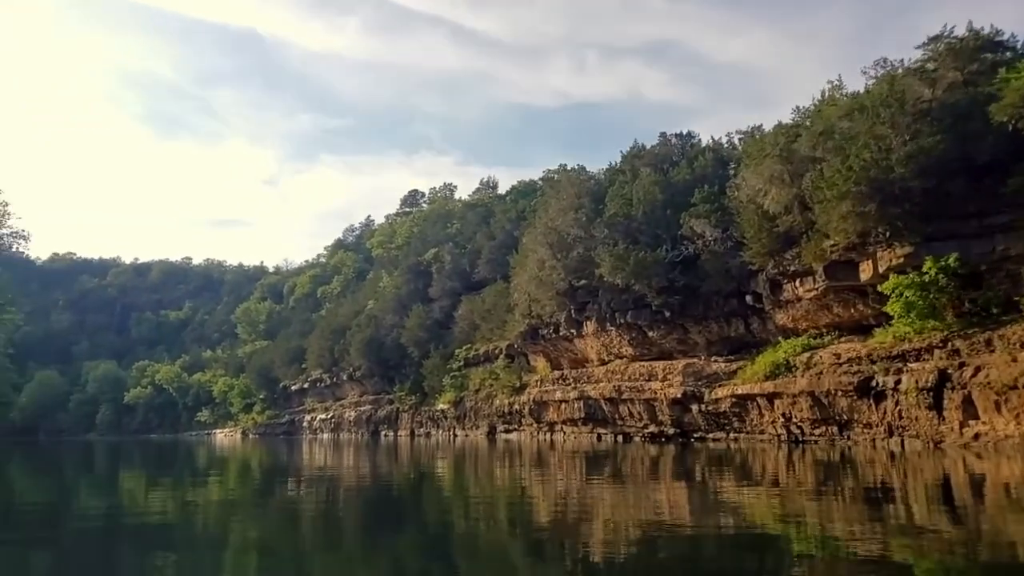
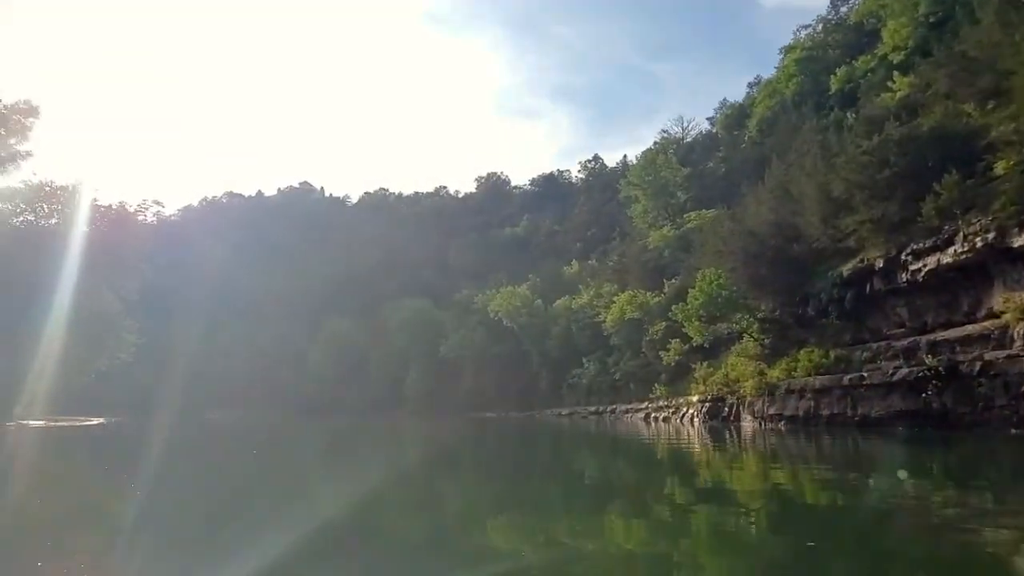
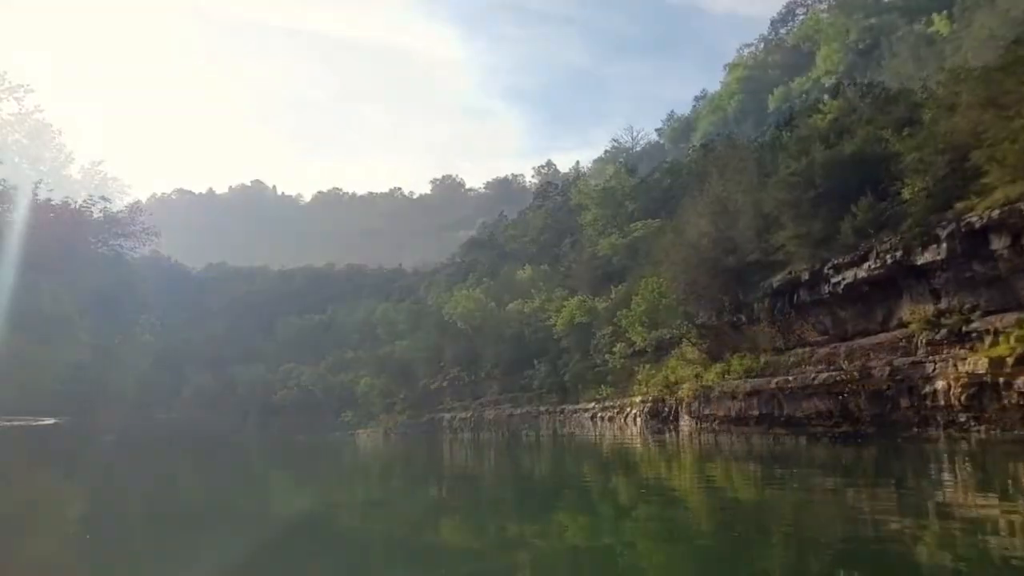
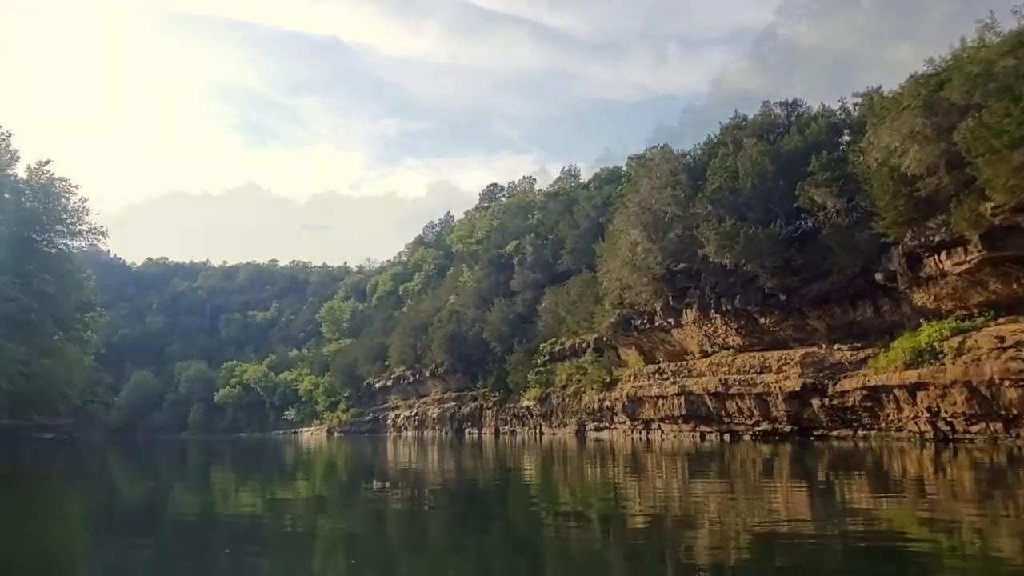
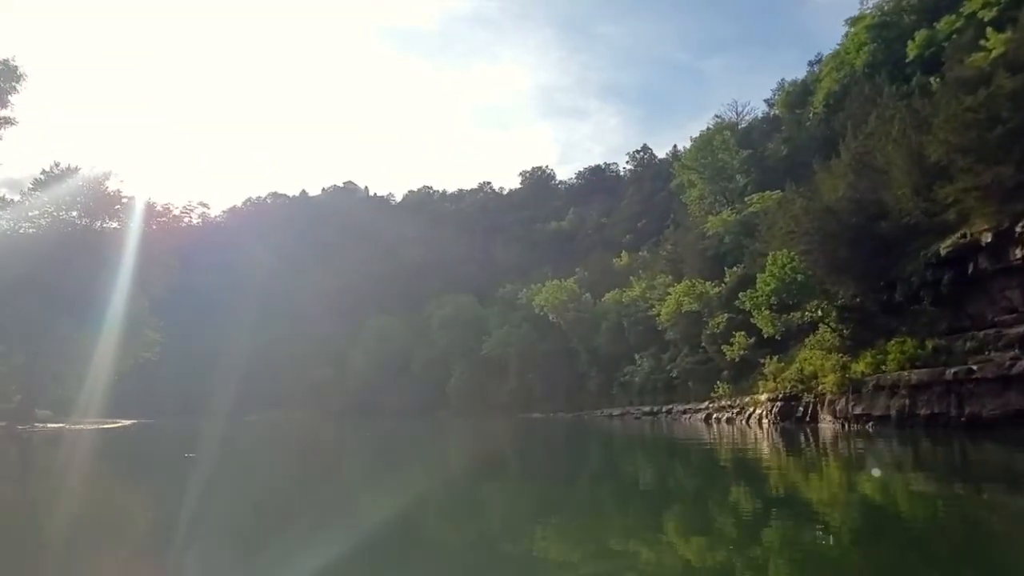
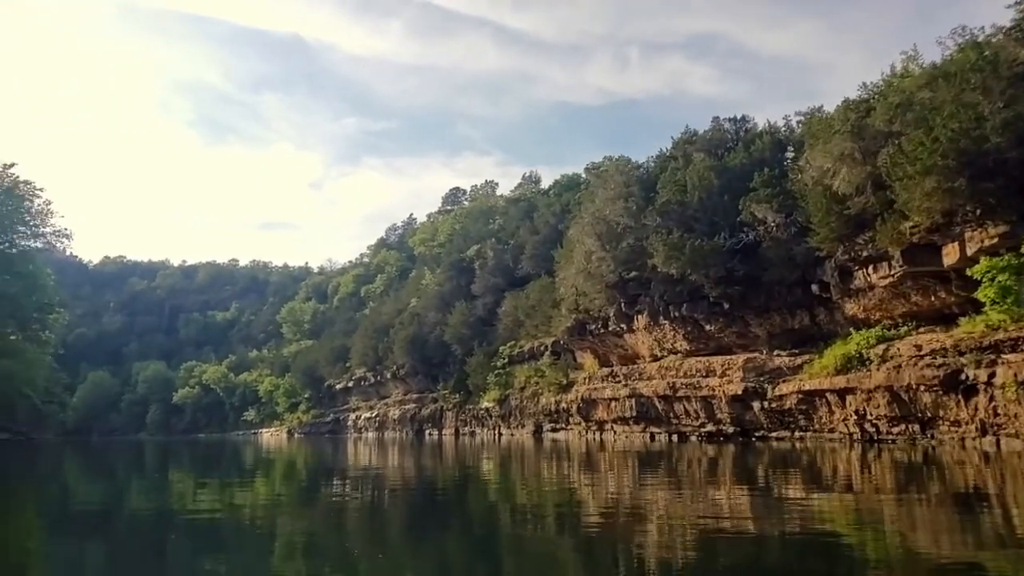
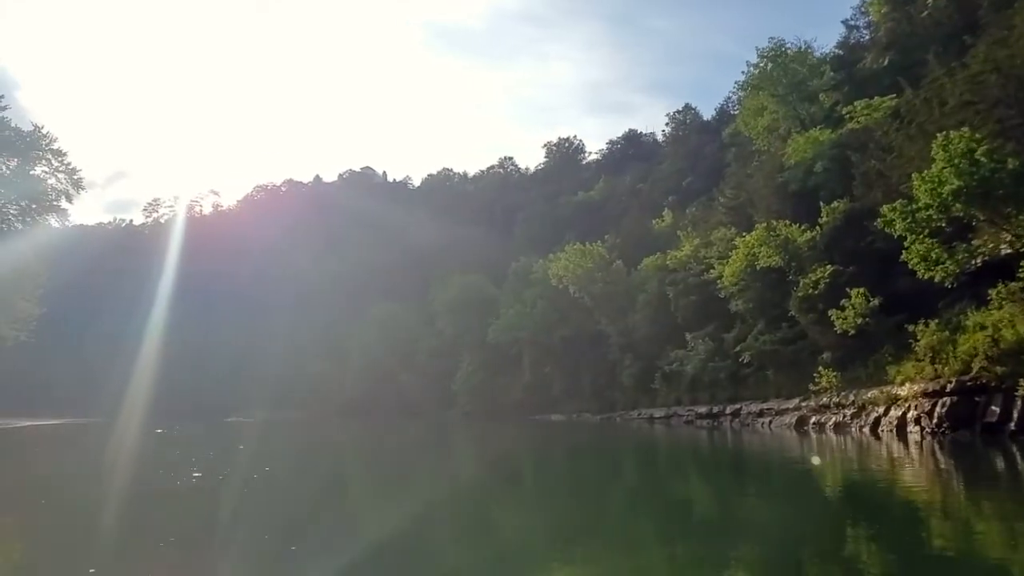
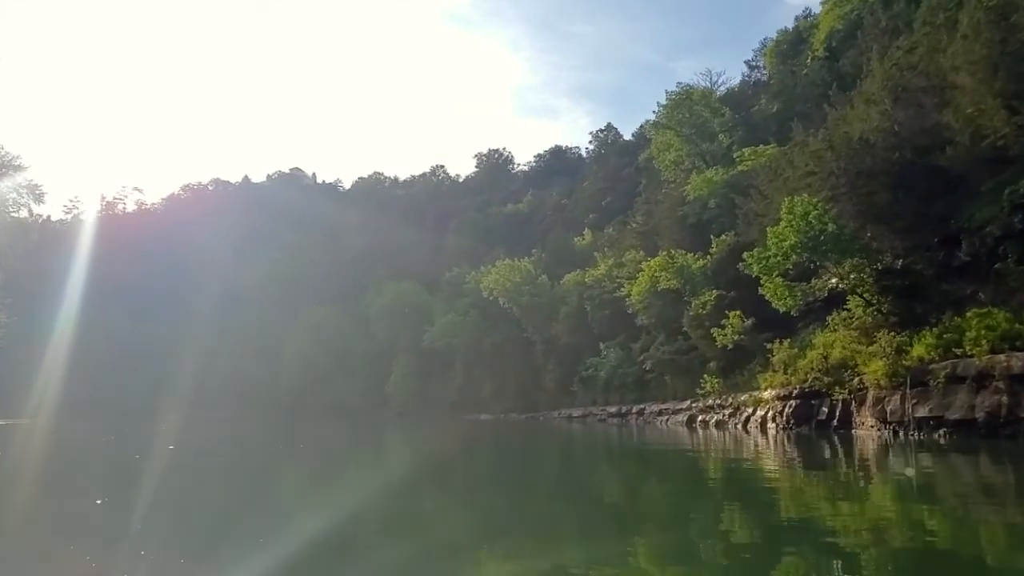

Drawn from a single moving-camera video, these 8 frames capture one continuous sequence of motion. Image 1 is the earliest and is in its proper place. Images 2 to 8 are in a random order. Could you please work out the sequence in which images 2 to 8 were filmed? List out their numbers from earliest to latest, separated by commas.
6, 4, 3, 2, 5, 8, 7
